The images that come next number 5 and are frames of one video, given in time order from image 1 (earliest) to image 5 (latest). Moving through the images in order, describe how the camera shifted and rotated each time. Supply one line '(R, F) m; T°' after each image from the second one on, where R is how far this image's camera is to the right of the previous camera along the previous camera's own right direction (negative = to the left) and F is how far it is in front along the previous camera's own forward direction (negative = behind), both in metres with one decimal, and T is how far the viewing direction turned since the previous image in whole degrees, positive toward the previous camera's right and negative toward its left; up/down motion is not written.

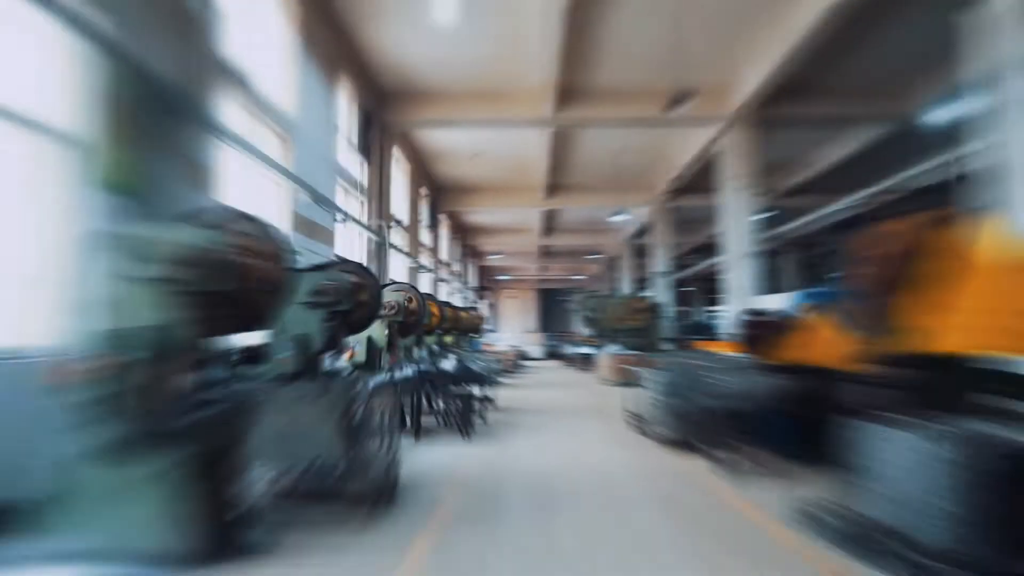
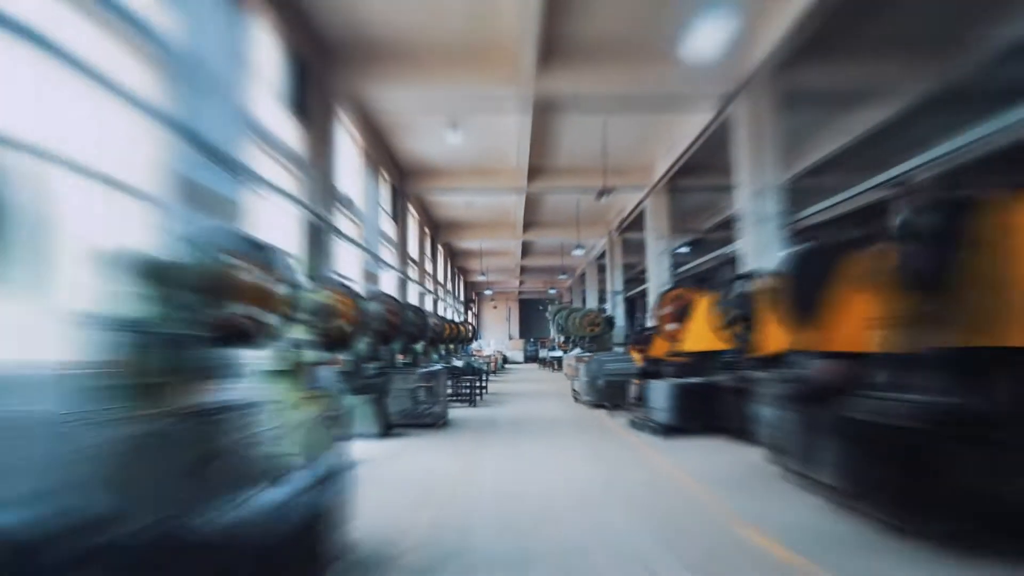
(-0.1, -3.9) m; +1°
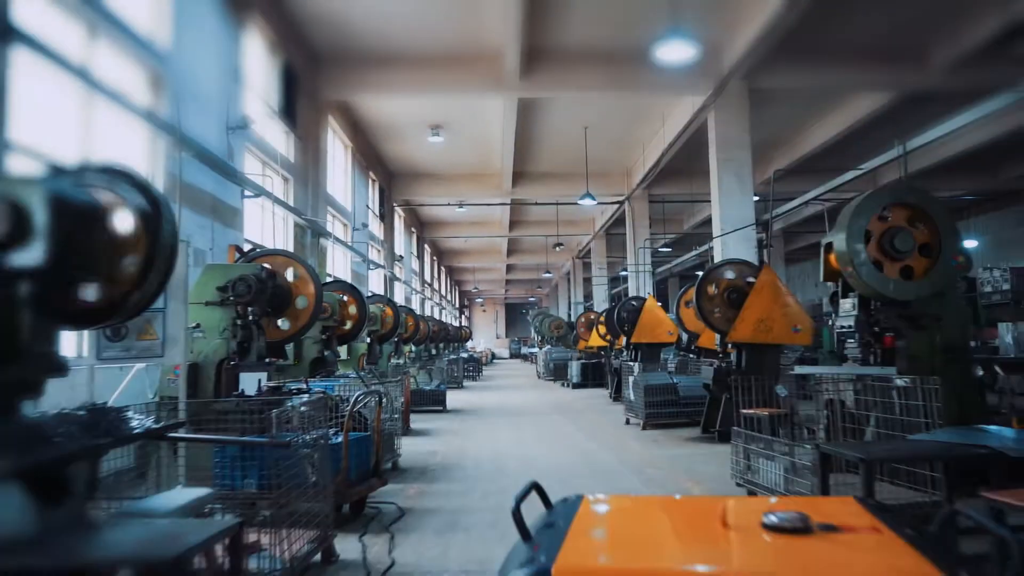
(0.0, -6.2) m; +1°
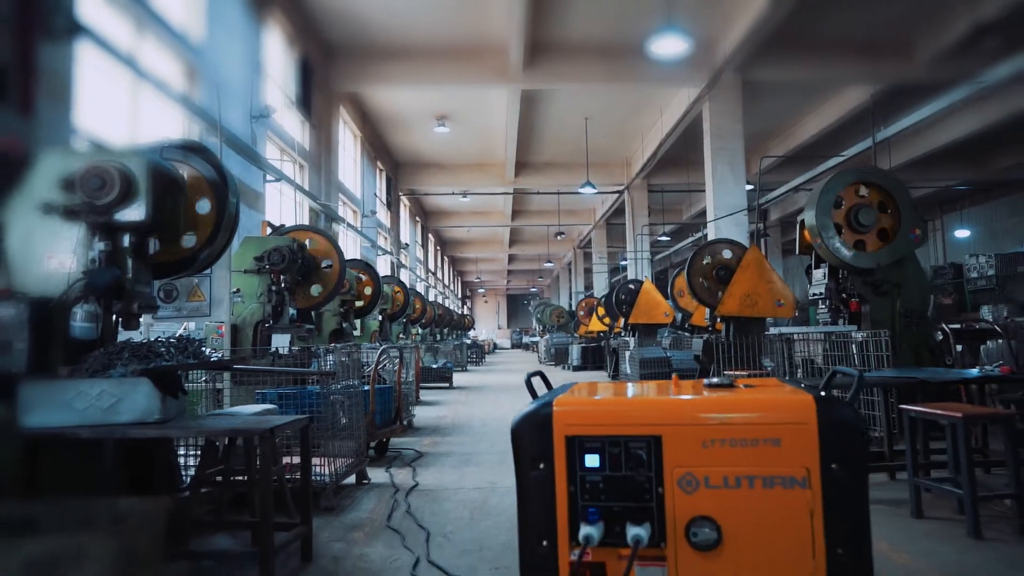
(0.0, -0.4) m; 0°
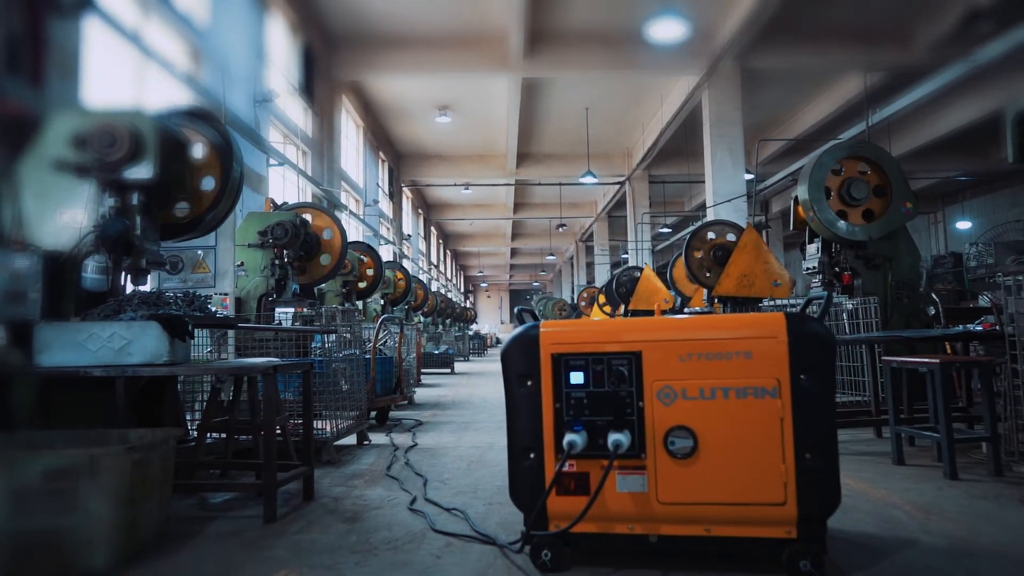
(0.0, -0.1) m; 0°
